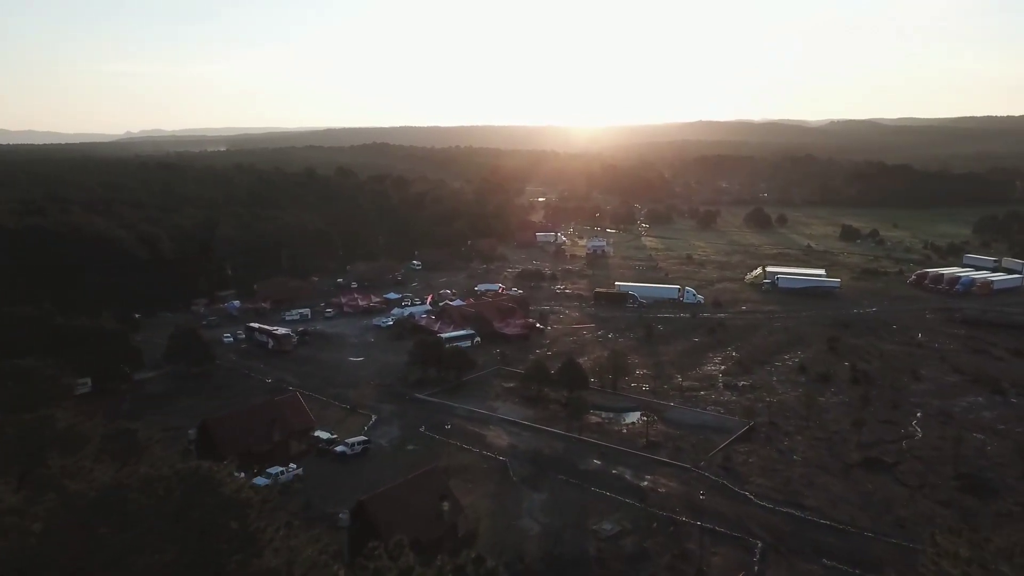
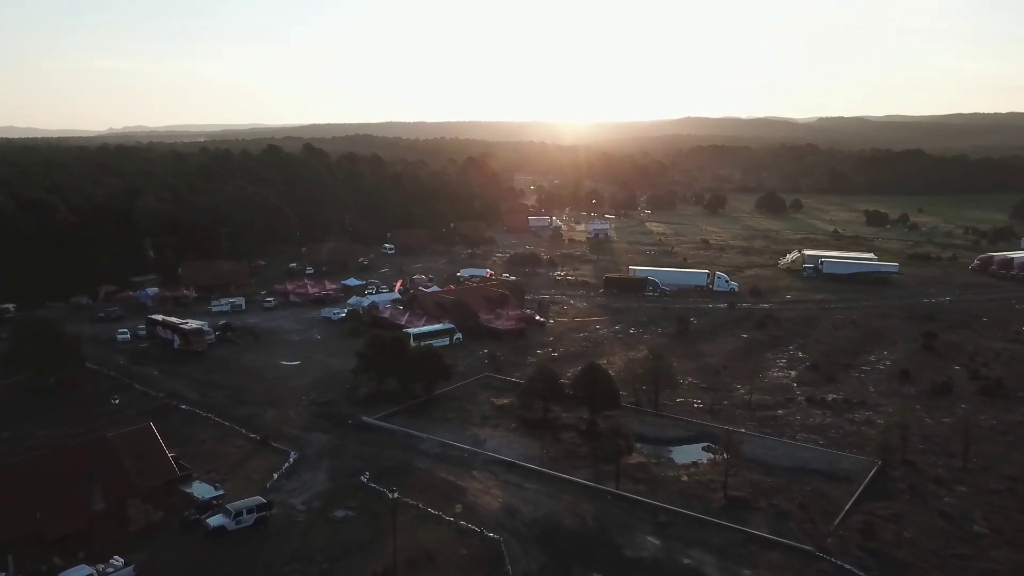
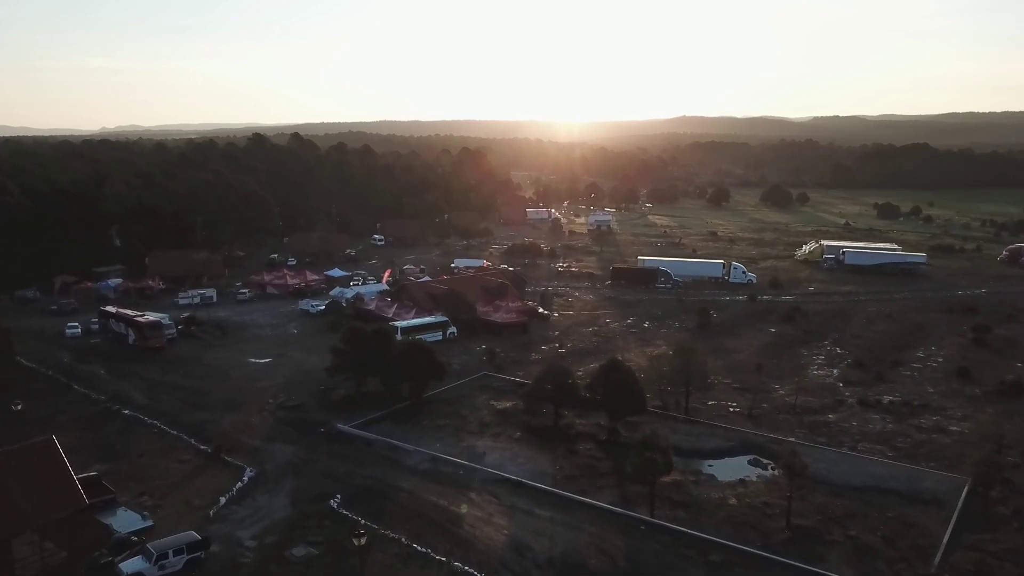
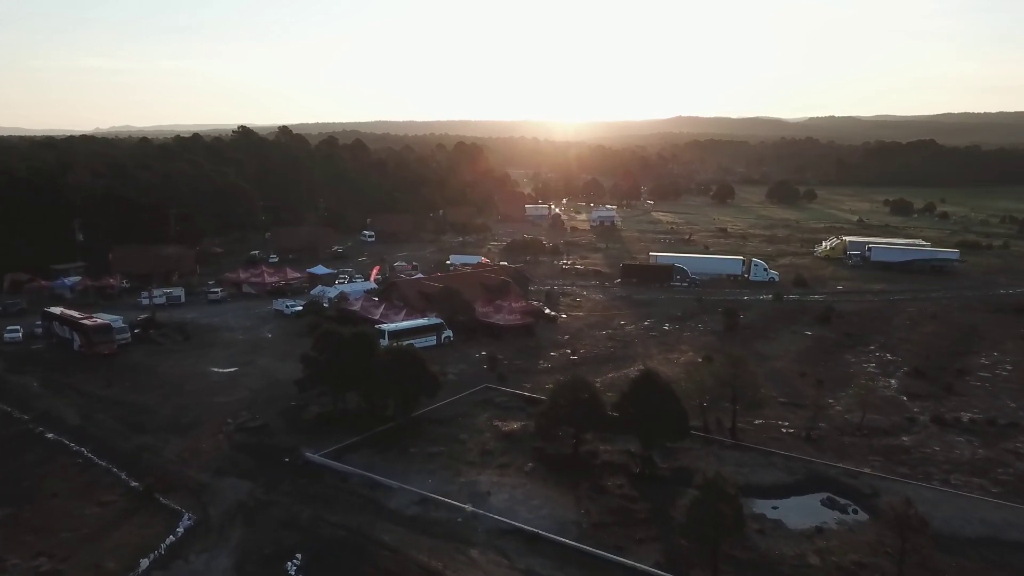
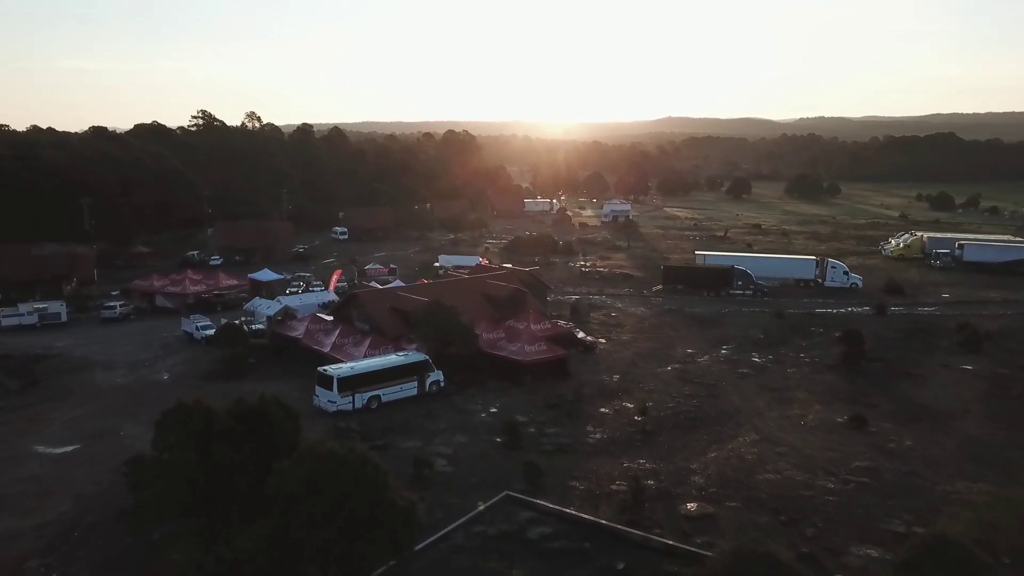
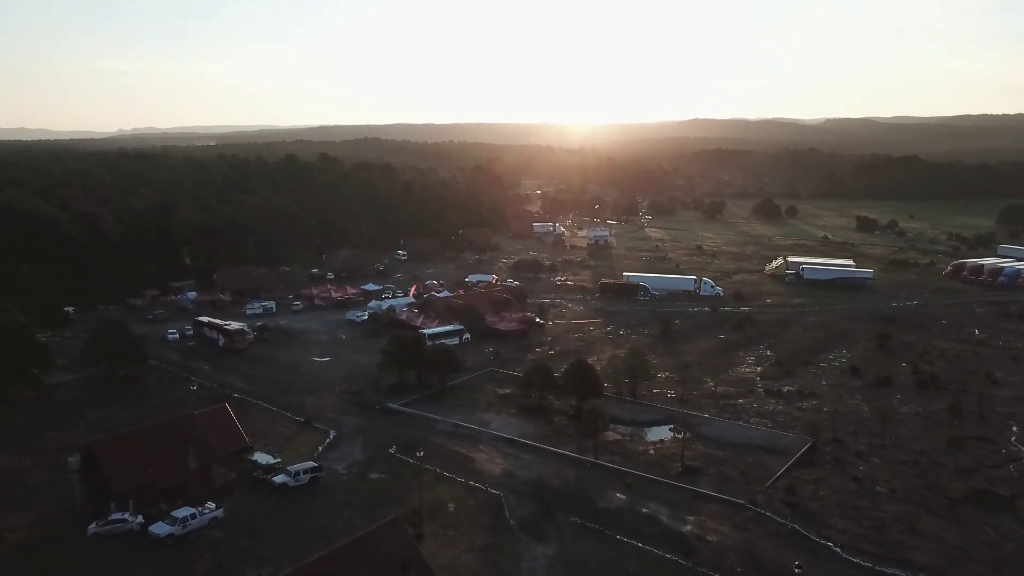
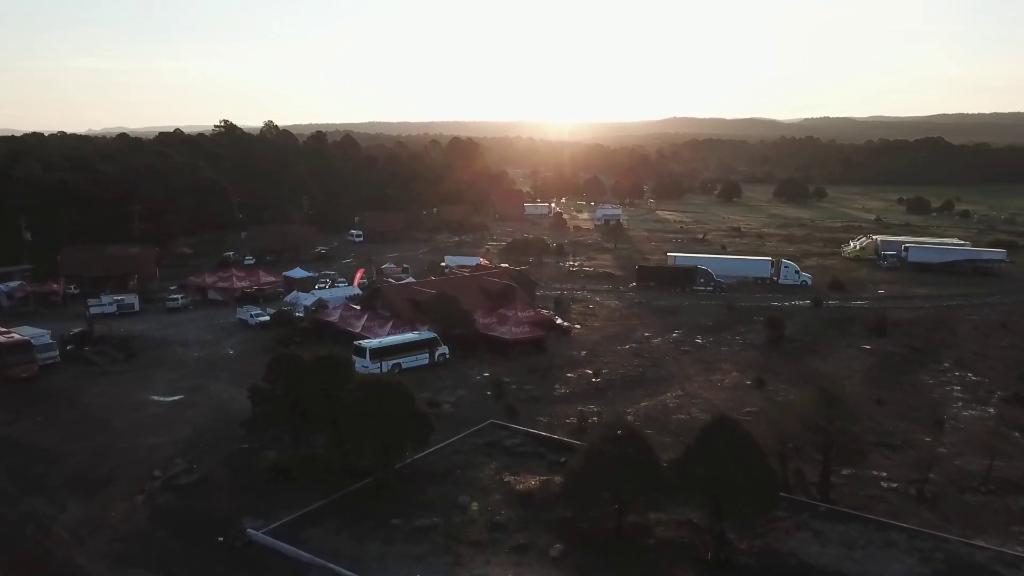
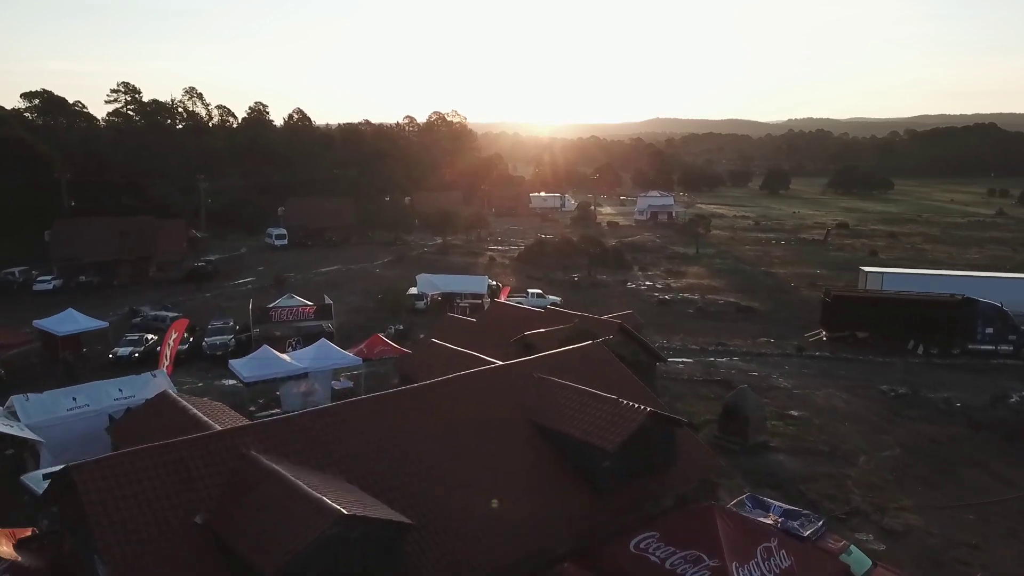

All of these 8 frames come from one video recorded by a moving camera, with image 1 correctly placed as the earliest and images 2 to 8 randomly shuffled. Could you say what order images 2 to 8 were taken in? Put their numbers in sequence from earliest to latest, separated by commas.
6, 2, 3, 4, 7, 5, 8
